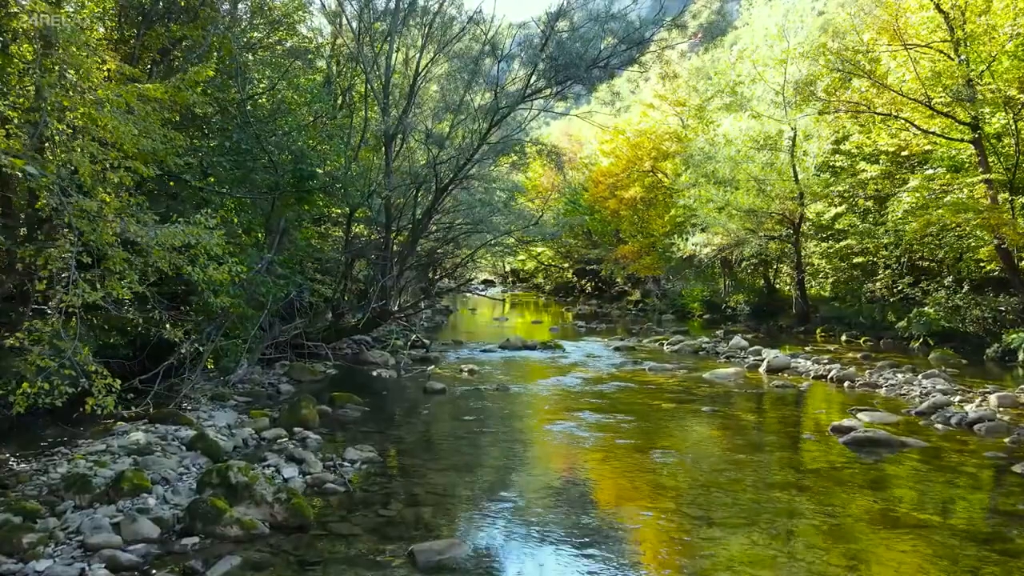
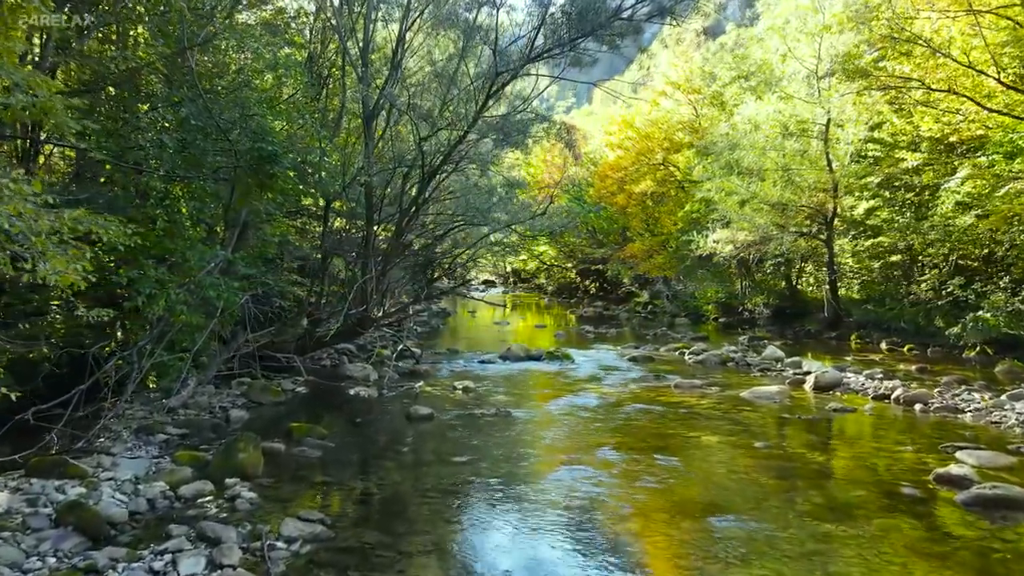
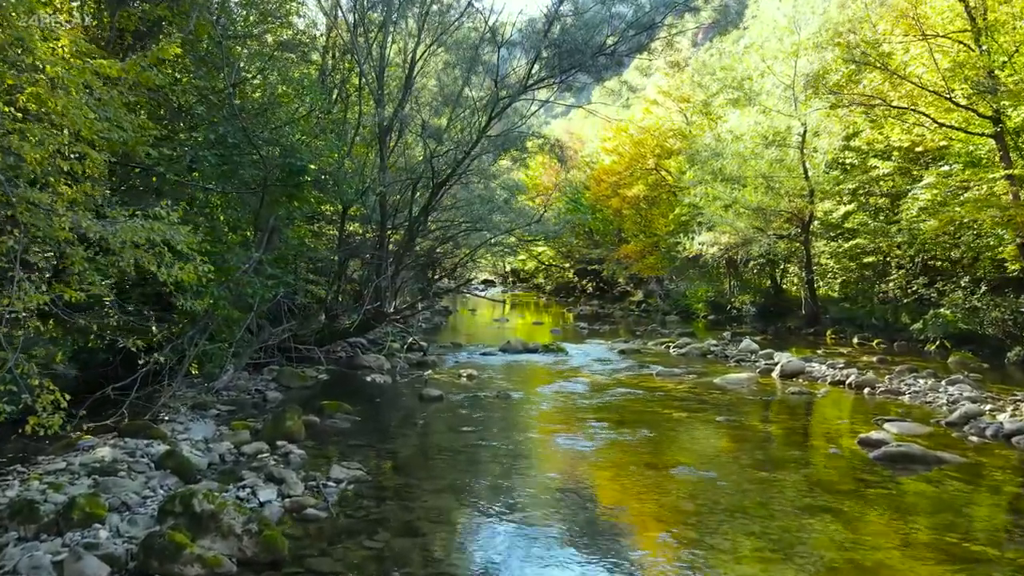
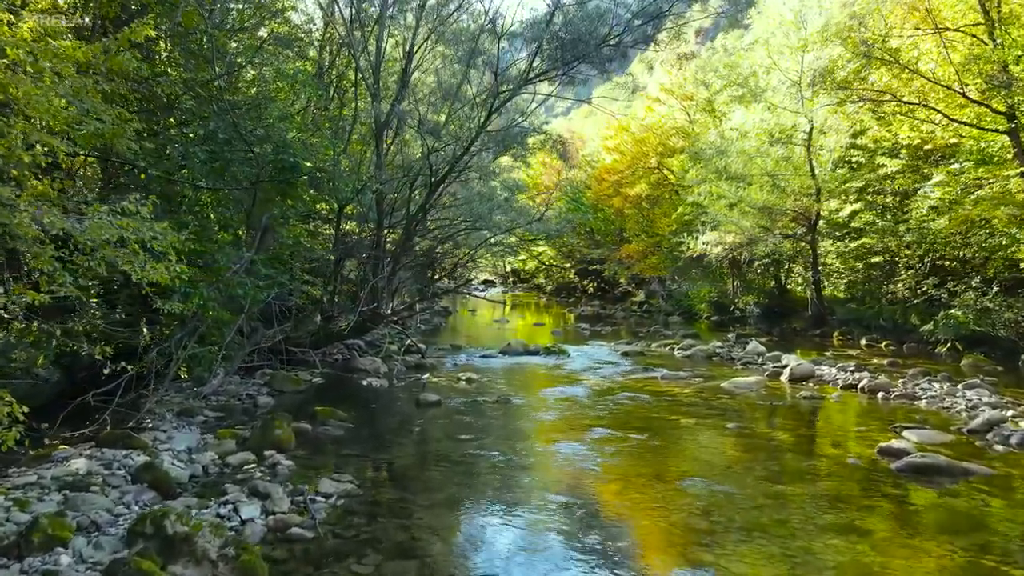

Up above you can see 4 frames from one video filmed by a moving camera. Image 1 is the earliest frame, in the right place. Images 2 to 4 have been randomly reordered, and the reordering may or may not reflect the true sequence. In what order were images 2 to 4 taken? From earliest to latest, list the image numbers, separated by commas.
3, 4, 2
